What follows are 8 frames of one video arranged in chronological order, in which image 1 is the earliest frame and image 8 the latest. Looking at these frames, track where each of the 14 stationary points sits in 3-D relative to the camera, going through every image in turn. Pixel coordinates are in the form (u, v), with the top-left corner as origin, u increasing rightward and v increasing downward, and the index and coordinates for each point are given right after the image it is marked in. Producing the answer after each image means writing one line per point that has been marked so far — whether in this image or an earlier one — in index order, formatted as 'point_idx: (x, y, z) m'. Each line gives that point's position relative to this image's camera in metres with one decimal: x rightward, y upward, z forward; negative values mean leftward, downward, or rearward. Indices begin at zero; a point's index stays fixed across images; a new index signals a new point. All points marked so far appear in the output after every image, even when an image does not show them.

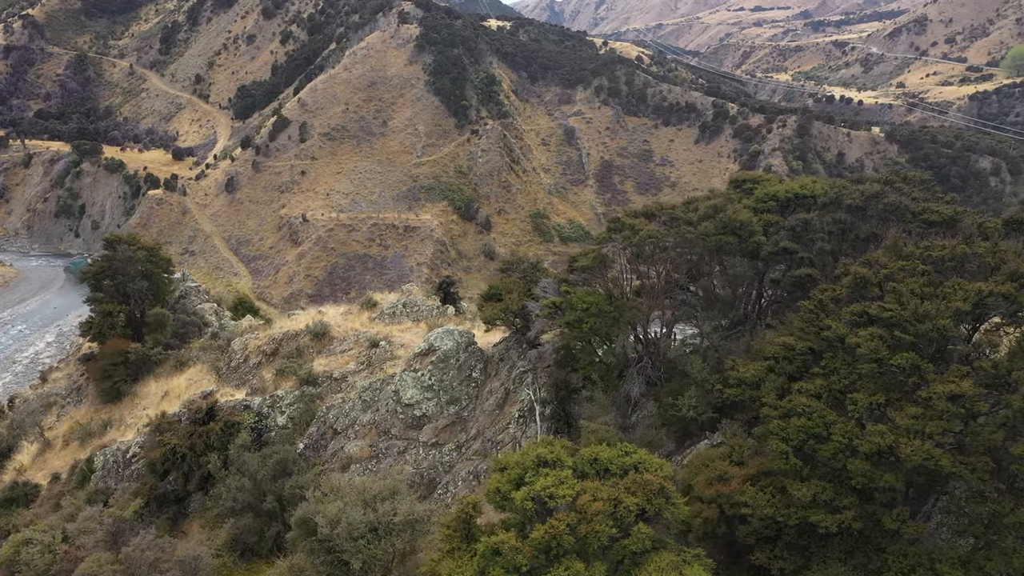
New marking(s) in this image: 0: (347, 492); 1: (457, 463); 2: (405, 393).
0: (-3.1, -3.8, +15.2) m
1: (-1.2, -3.6, +17.0) m
2: (-2.2, -2.3, +18.1) m
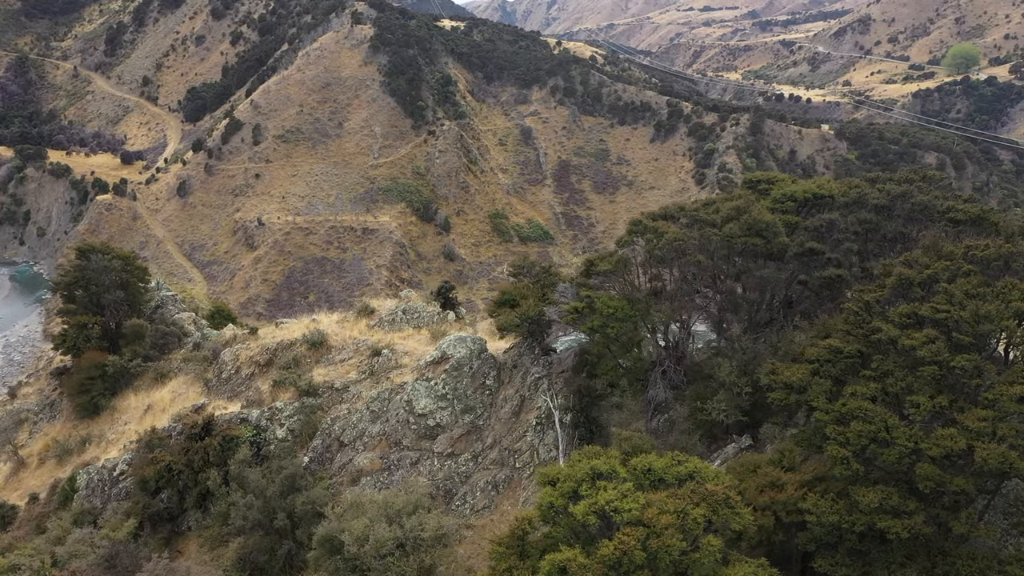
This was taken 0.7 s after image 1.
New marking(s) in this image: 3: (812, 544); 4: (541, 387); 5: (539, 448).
0: (-2.6, -3.9, +14.7) m
1: (-0.8, -3.7, +16.6) m
2: (-1.9, -2.5, +17.7) m
3: (+3.7, -3.2, +10.2) m
4: (+0.7, -2.1, +17.5) m
5: (+0.5, -3.2, +16.7) m
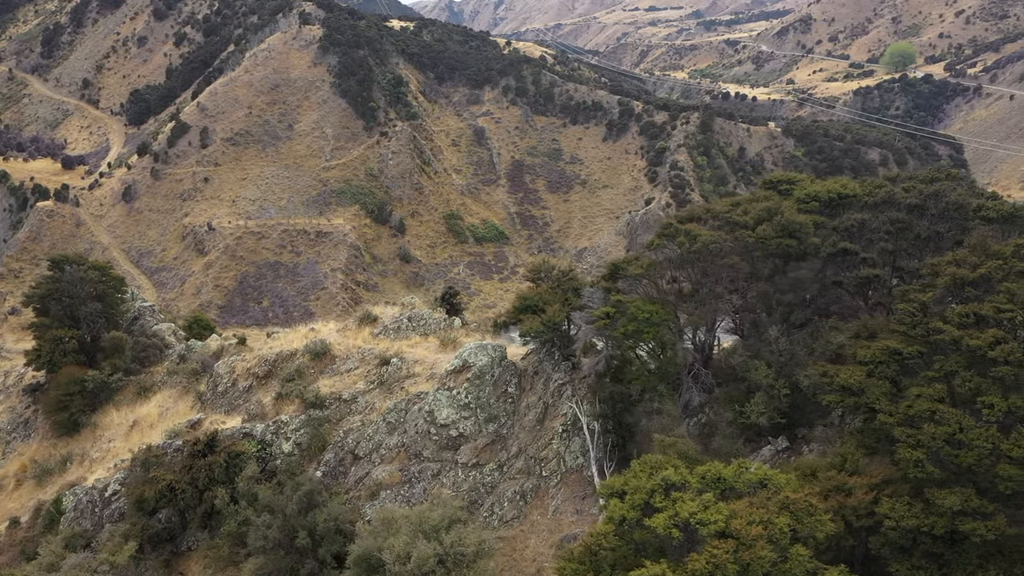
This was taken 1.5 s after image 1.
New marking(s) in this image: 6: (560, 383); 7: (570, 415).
0: (-1.9, -4.1, +14.3) m
1: (-0.2, -3.9, +16.3) m
2: (-1.5, -2.6, +17.3) m
3: (+4.6, -3.2, +10.2) m
4: (+1.2, -2.2, +17.2) m
5: (+1.1, -3.3, +16.4) m
6: (+1.1, -2.0, +17.5) m
7: (+1.2, -2.6, +16.8) m
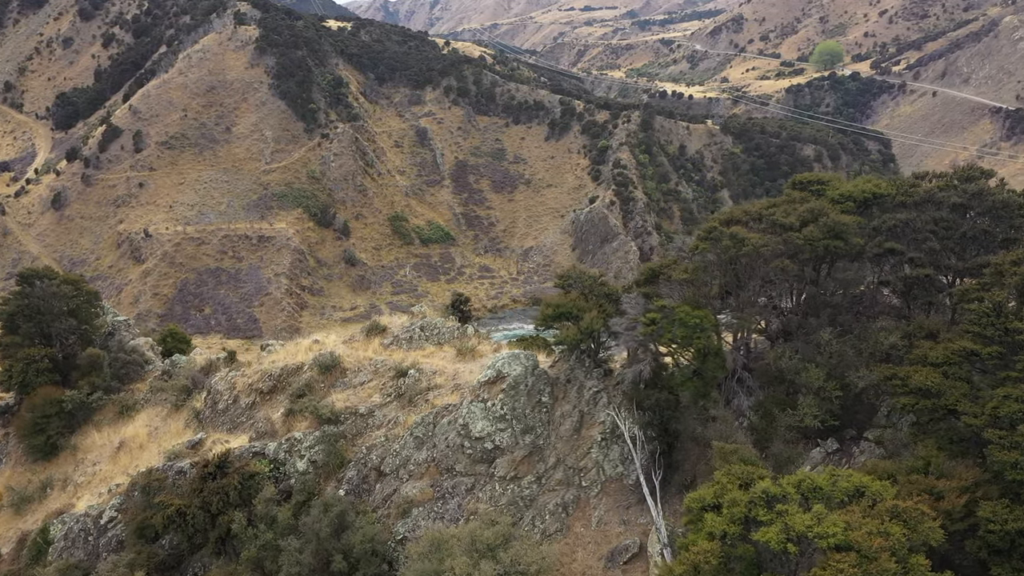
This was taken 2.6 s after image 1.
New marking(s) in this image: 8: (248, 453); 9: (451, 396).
0: (-1.0, -4.3, +13.8) m
1: (+0.5, -4.0, +15.9) m
2: (-0.8, -2.8, +16.8) m
3: (+5.8, -3.2, +10.1) m
4: (+1.9, -2.4, +16.9) m
5: (+1.8, -3.5, +16.1) m
6: (+1.8, -2.2, +17.2) m
7: (+1.9, -2.7, +16.5) m
8: (-6.2, -3.9, +19.2) m
9: (-1.3, -2.4, +18.3) m
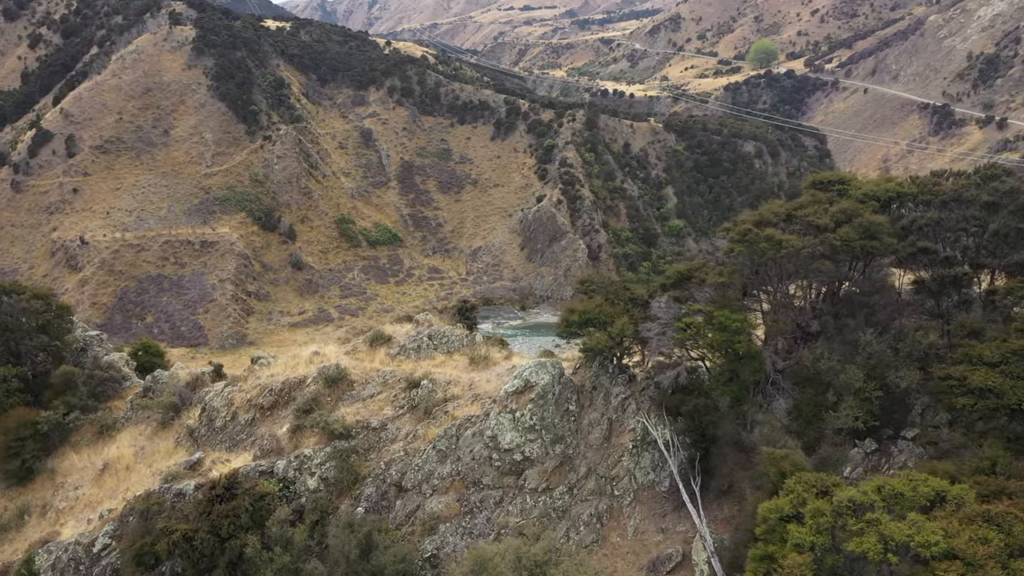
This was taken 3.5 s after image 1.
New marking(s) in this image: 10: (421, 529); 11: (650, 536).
0: (-0.2, -4.4, +13.3) m
1: (+1.2, -4.1, +15.5) m
2: (-0.2, -2.9, +16.3) m
3: (+6.8, -3.2, +10.1) m
4: (+2.4, -2.4, +16.7) m
5: (+2.4, -3.5, +15.9) m
6: (+2.3, -2.3, +16.9) m
7: (+2.5, -2.8, +16.2) m
8: (-5.8, -4.1, +18.4) m
9: (-0.9, -2.6, +17.8) m
10: (-1.8, -4.6, +15.8) m
11: (+2.5, -4.5, +15.0) m
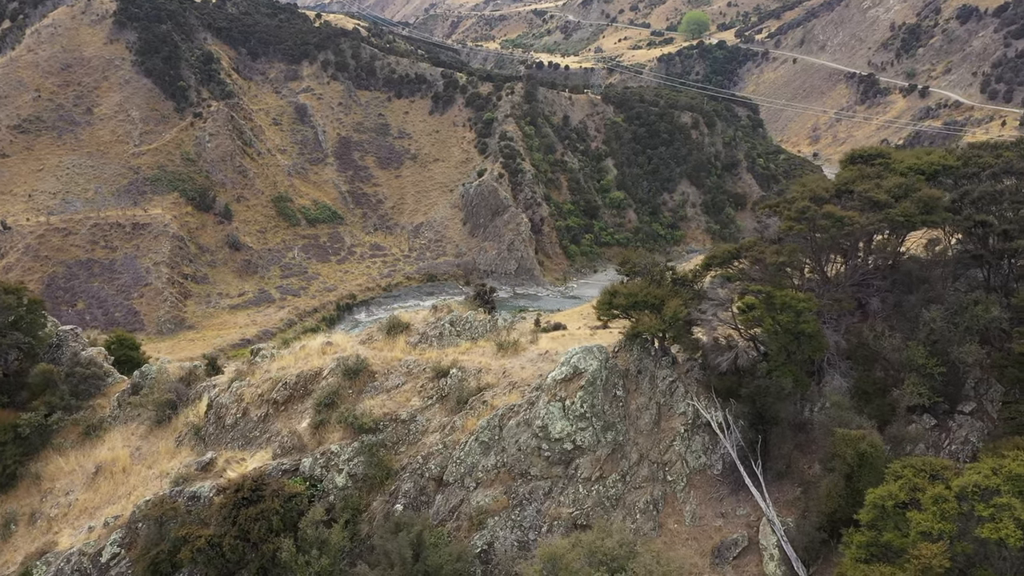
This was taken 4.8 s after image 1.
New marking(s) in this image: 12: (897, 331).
0: (+1.0, -4.2, +12.8) m
1: (+2.2, -3.8, +15.2) m
2: (+0.7, -2.6, +15.8) m
3: (+8.2, -2.9, +10.1) m
4: (+3.2, -2.1, +16.3) m
5: (+3.4, -3.2, +15.5) m
6: (+3.1, -1.9, +16.6) m
7: (+3.4, -2.4, +15.9) m
8: (-5.0, -3.9, +17.5) m
9: (-0.1, -2.3, +17.2) m
10: (-0.8, -4.4, +15.2) m
11: (+3.6, -4.2, +14.7) m
12: (+7.6, -0.9, +15.9) m
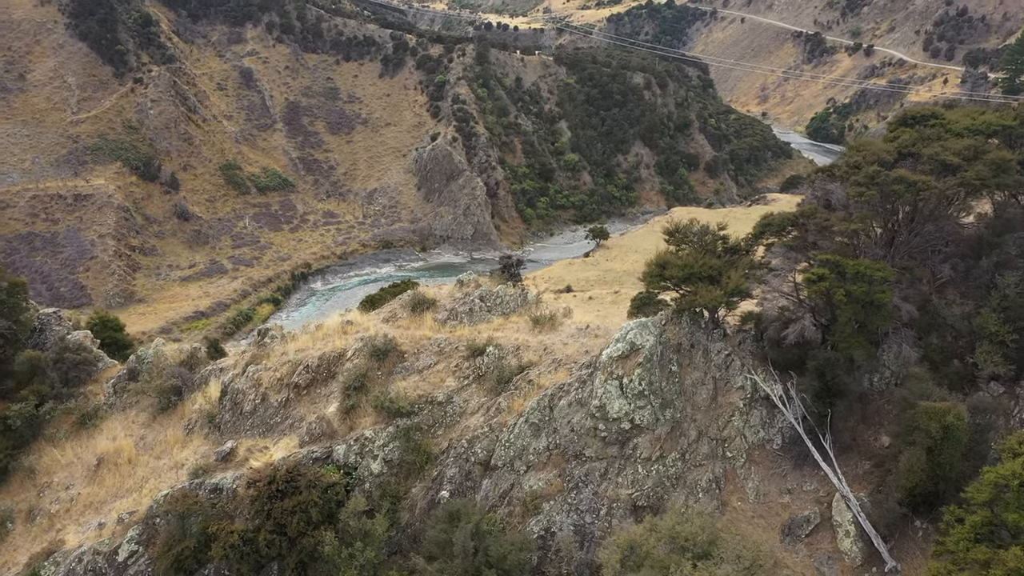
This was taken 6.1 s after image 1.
0: (+2.1, -3.8, +12.3) m
1: (+3.2, -3.3, +14.6) m
2: (+1.6, -2.1, +15.2) m
3: (+9.4, -2.5, +9.9) m
4: (+4.2, -1.5, +15.8) m
5: (+4.4, -2.6, +15.1) m
6: (+4.0, -1.3, +16.0) m
7: (+4.4, -1.9, +15.4) m
8: (-4.1, -3.5, +16.6) m
9: (+0.8, -1.7, +16.5) m
10: (+0.3, -4.0, +14.6) m
11: (+4.6, -3.7, +14.3) m
12: (+8.5, -0.2, +15.6) m
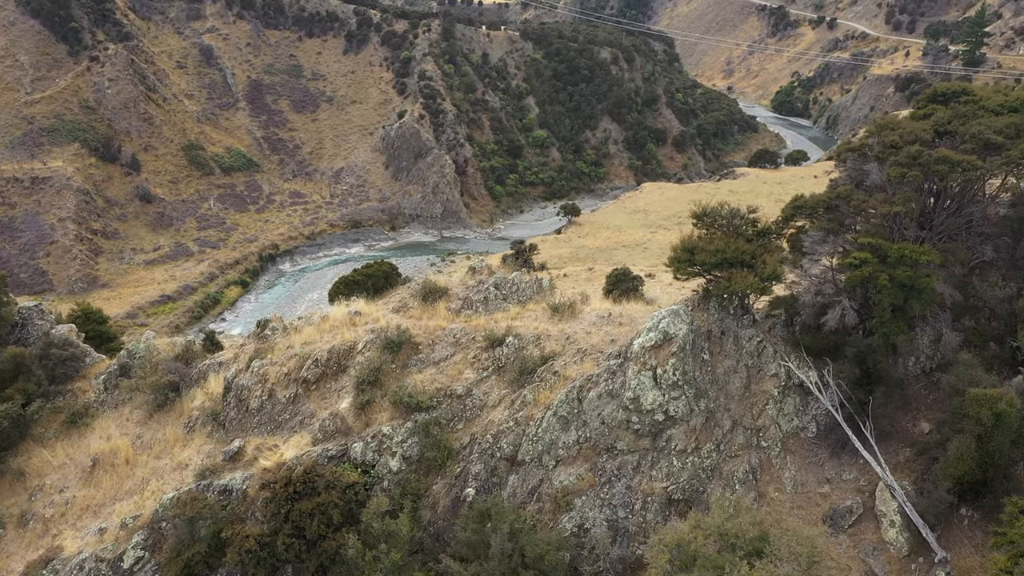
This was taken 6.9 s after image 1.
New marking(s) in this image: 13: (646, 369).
0: (+2.8, -3.7, +11.9) m
1: (+3.7, -3.1, +14.2) m
2: (+2.2, -1.9, +14.7) m
3: (+10.2, -2.3, +9.8) m
4: (+4.6, -1.2, +15.4) m
5: (+4.9, -2.4, +14.7) m
6: (+4.5, -1.0, +15.6) m
7: (+4.8, -1.6, +15.0) m
8: (-3.6, -3.3, +15.9) m
9: (+1.2, -1.5, +16.0) m
10: (+0.8, -3.8, +14.1) m
11: (+5.2, -3.4, +14.0) m
12: (+9.0, +0.2, +15.3) m
13: (+2.1, -1.4, +15.1) m
